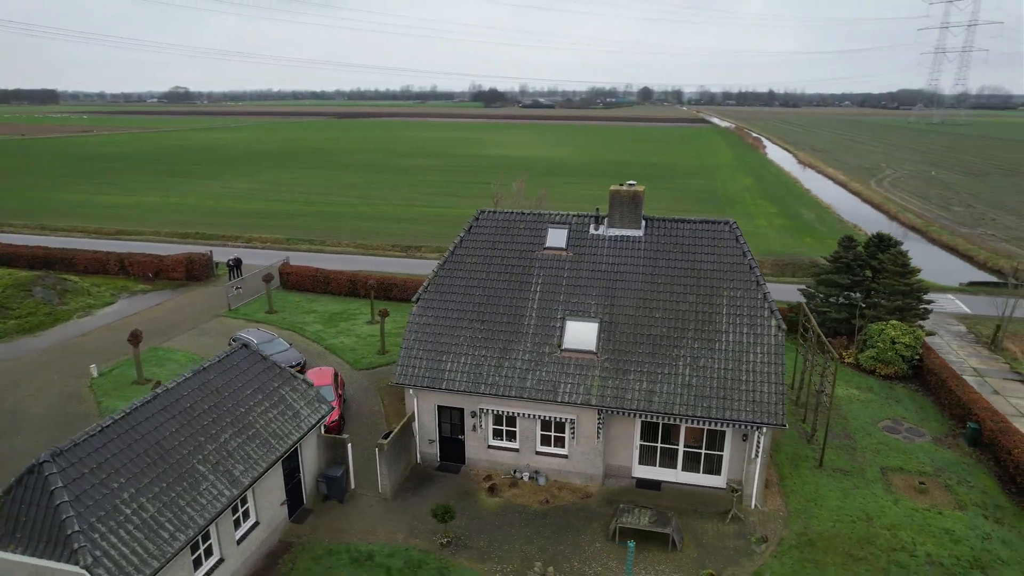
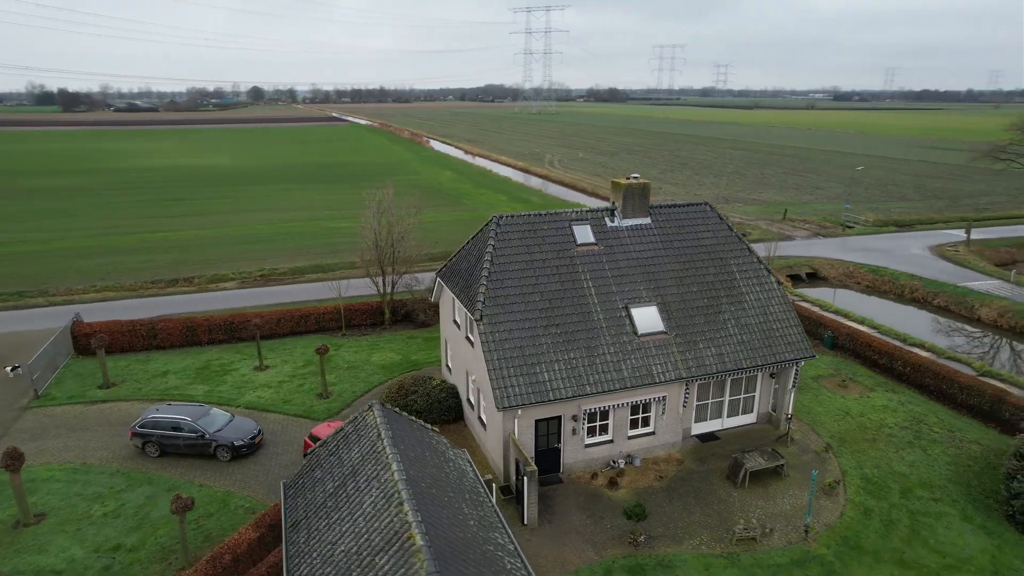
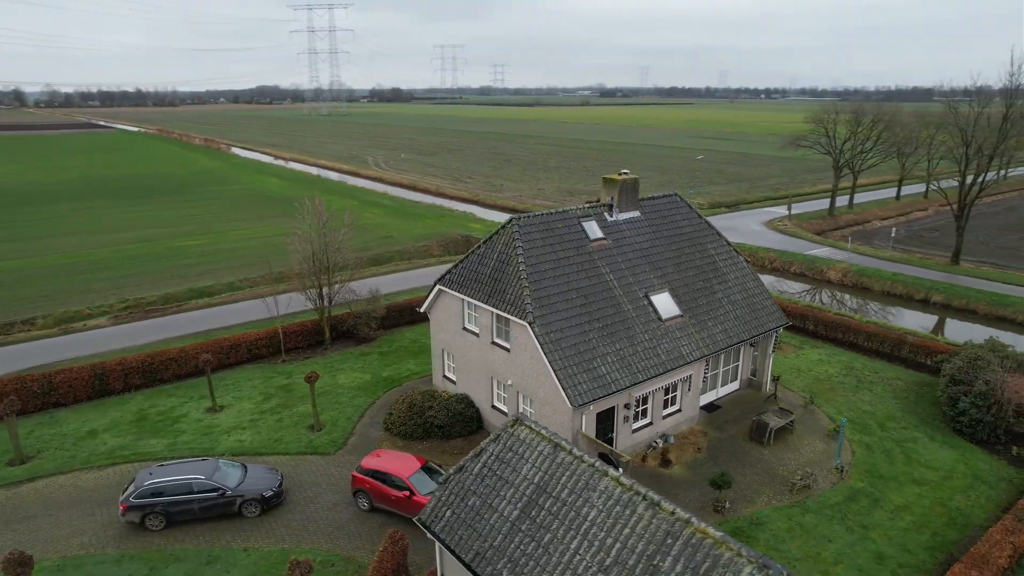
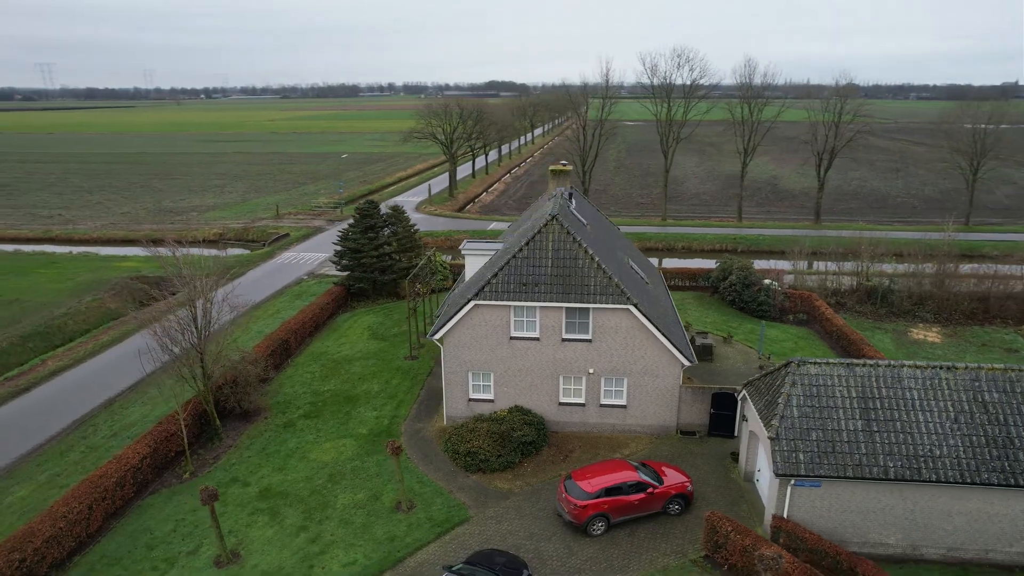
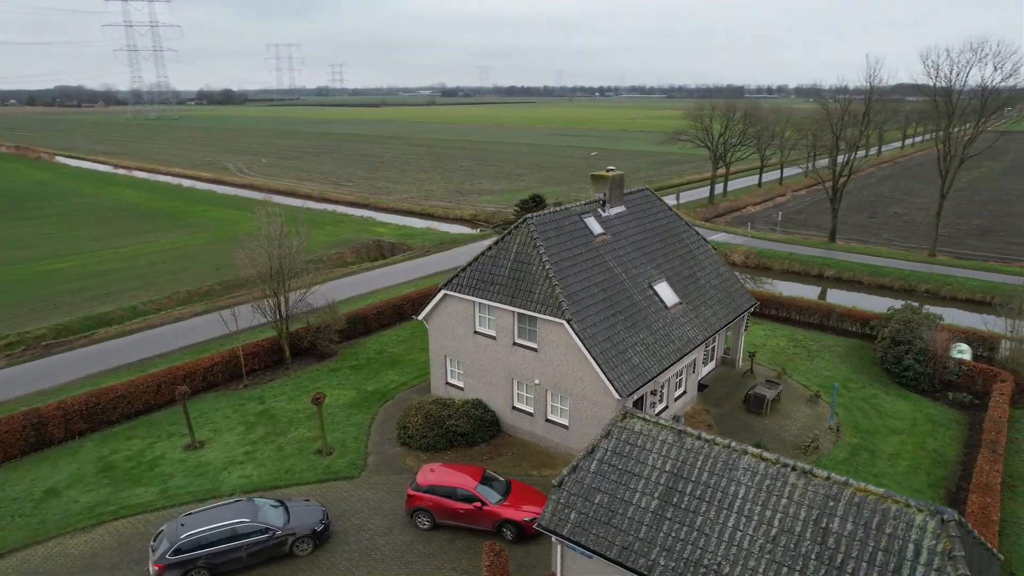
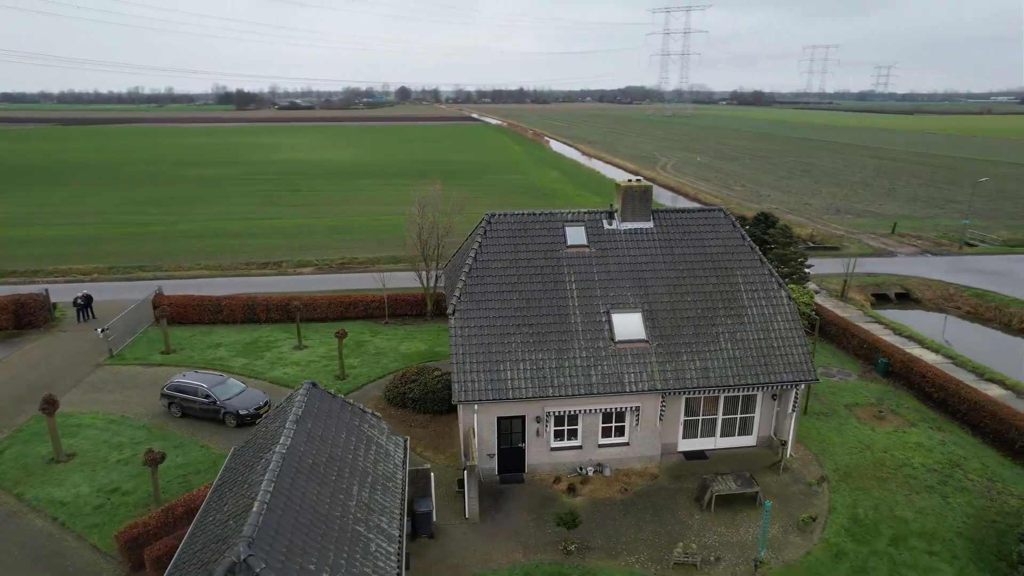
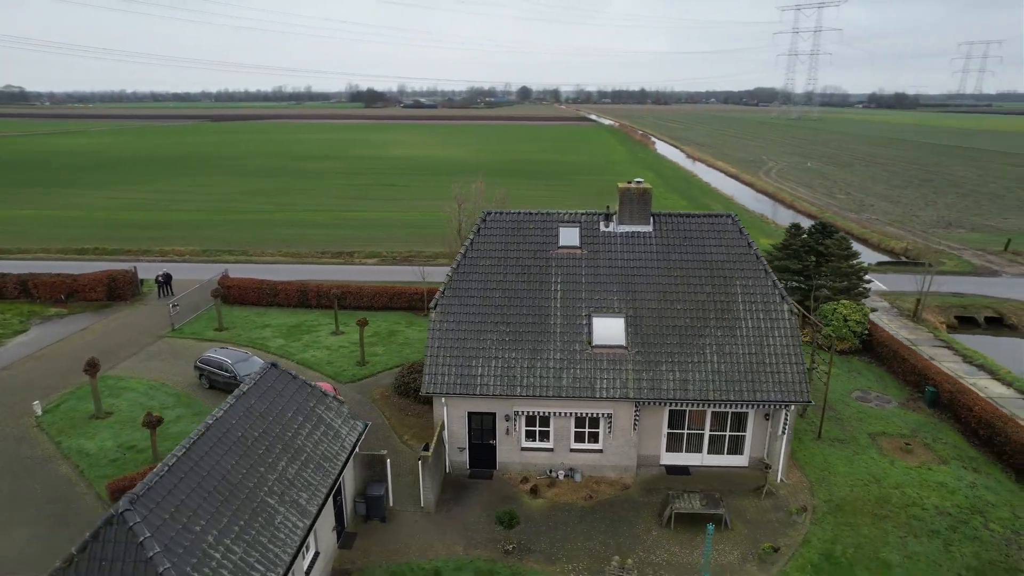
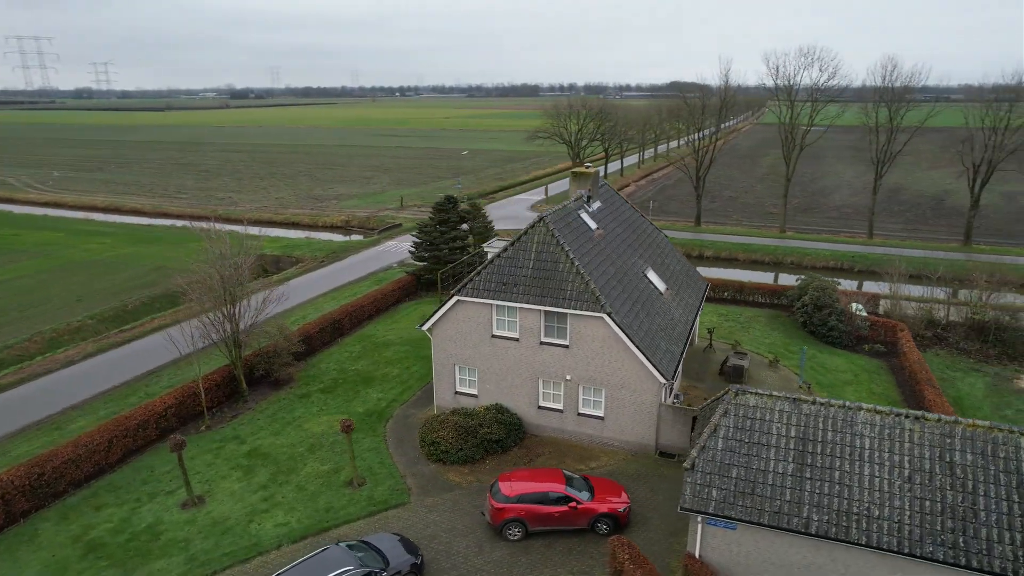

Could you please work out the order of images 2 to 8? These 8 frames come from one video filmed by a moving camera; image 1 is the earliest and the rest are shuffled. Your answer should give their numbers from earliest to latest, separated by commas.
7, 6, 2, 3, 5, 8, 4
